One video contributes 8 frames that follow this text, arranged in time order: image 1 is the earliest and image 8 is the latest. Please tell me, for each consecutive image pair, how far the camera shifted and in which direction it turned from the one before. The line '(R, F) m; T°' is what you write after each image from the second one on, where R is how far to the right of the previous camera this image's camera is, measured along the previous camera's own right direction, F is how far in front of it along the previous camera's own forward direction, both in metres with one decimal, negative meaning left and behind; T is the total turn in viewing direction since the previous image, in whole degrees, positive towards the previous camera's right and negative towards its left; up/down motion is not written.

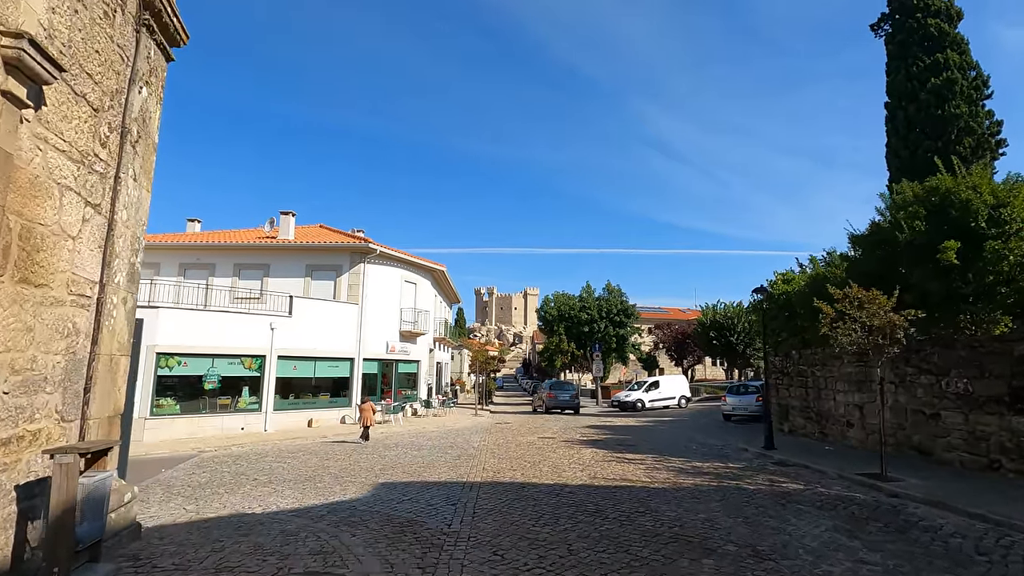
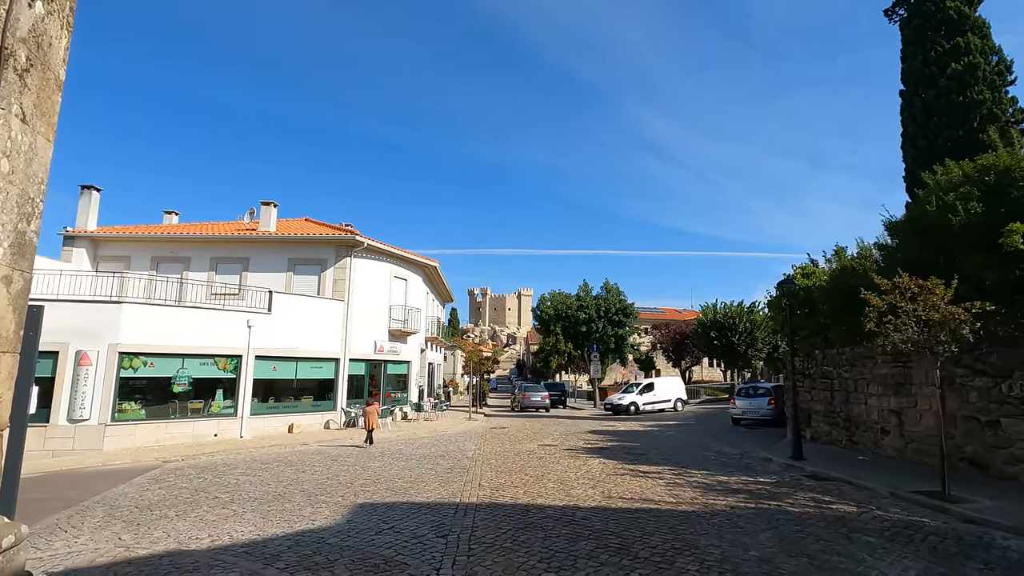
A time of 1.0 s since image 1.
(-0.1, +1.4) m; +1°
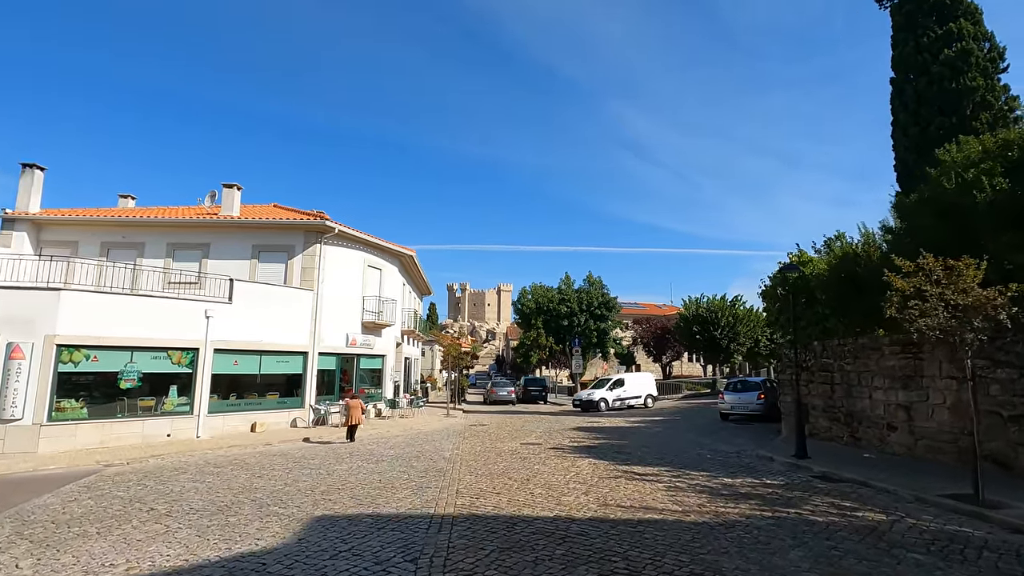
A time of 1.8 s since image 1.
(-0.1, +1.1) m; +2°
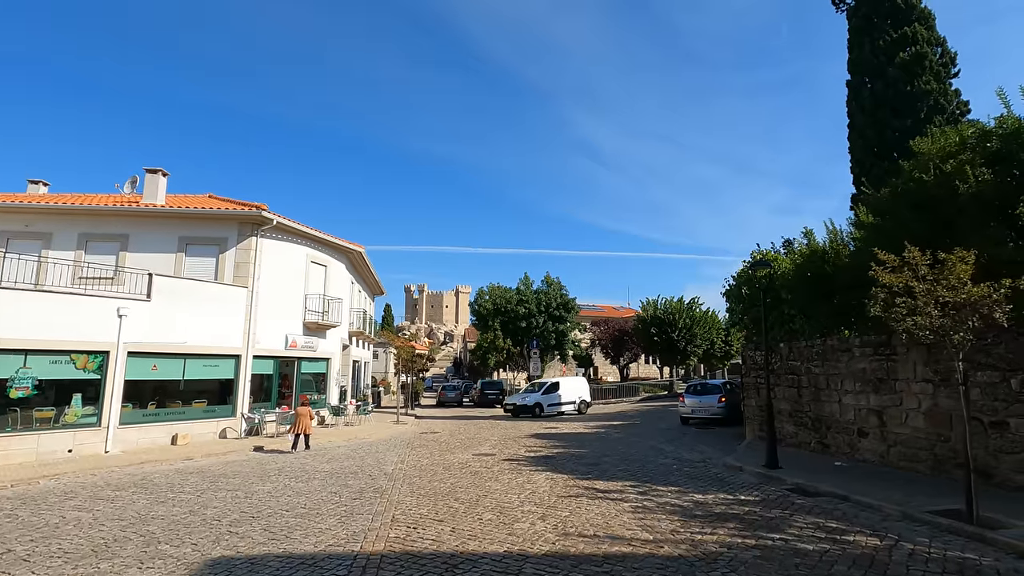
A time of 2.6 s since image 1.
(+0.2, +1.1) m; +4°
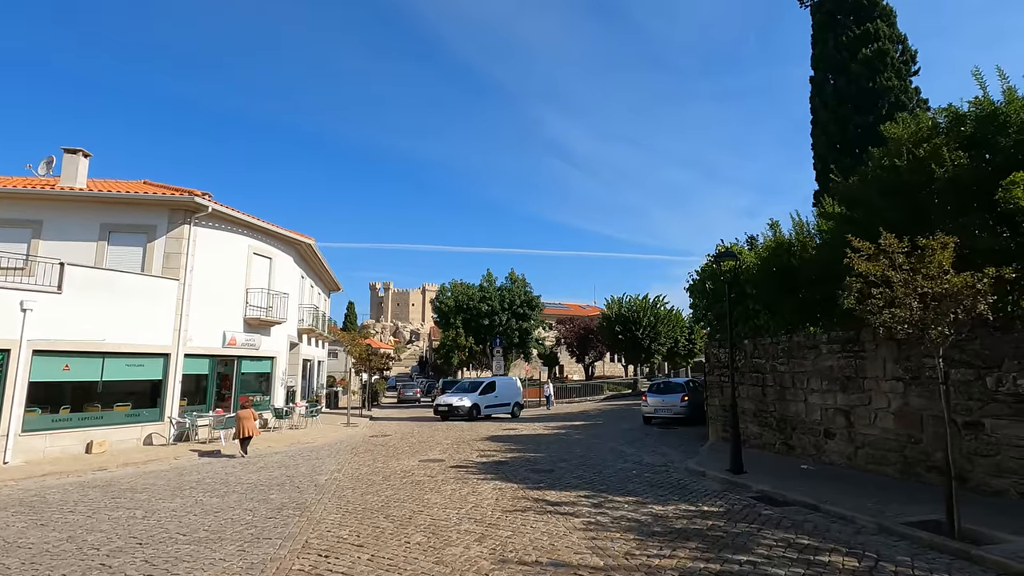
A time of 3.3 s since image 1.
(+0.4, +0.9) m; +3°
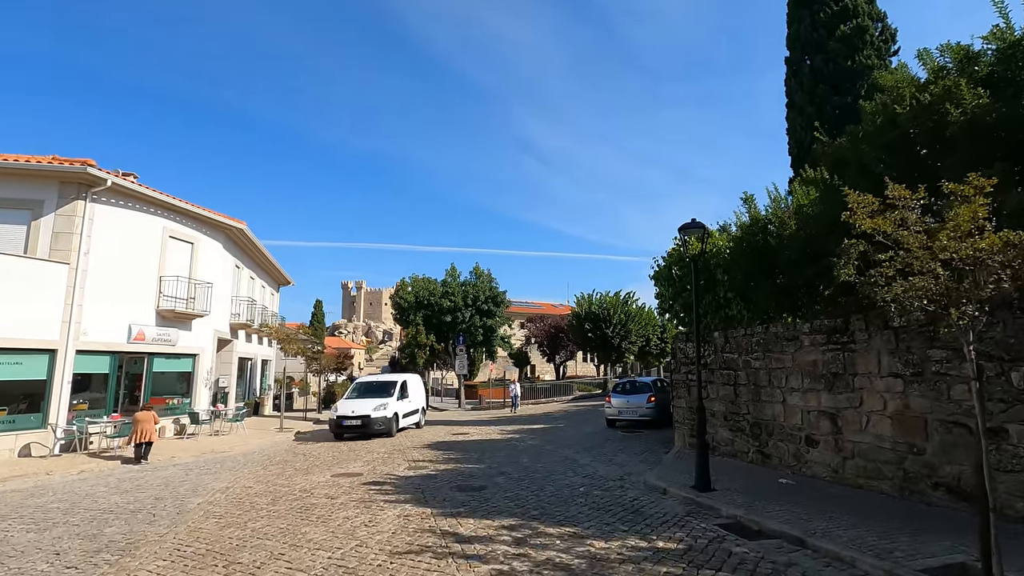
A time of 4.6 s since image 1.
(+0.8, +1.8) m; +2°
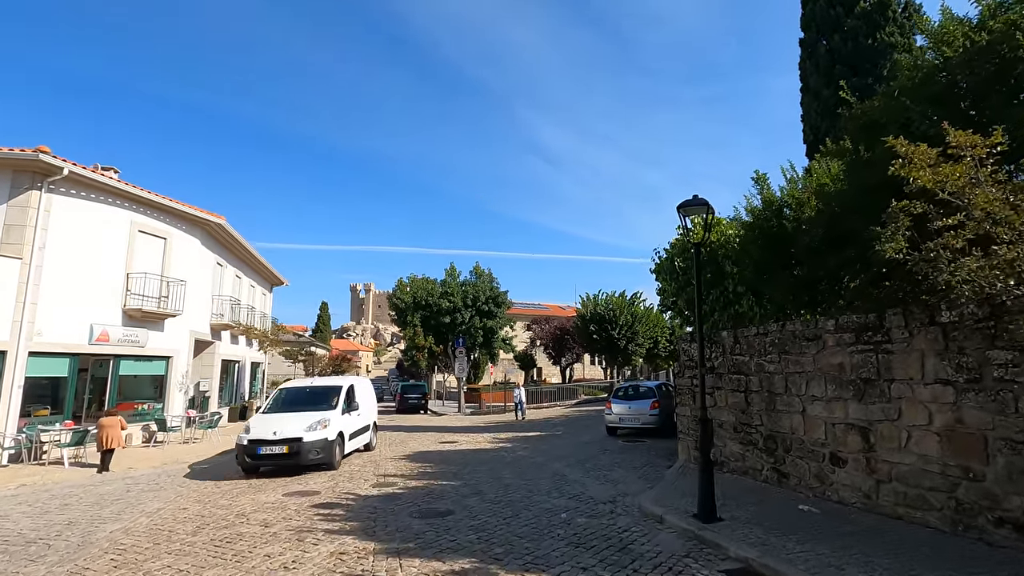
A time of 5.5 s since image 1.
(+0.5, +1.3) m; -1°
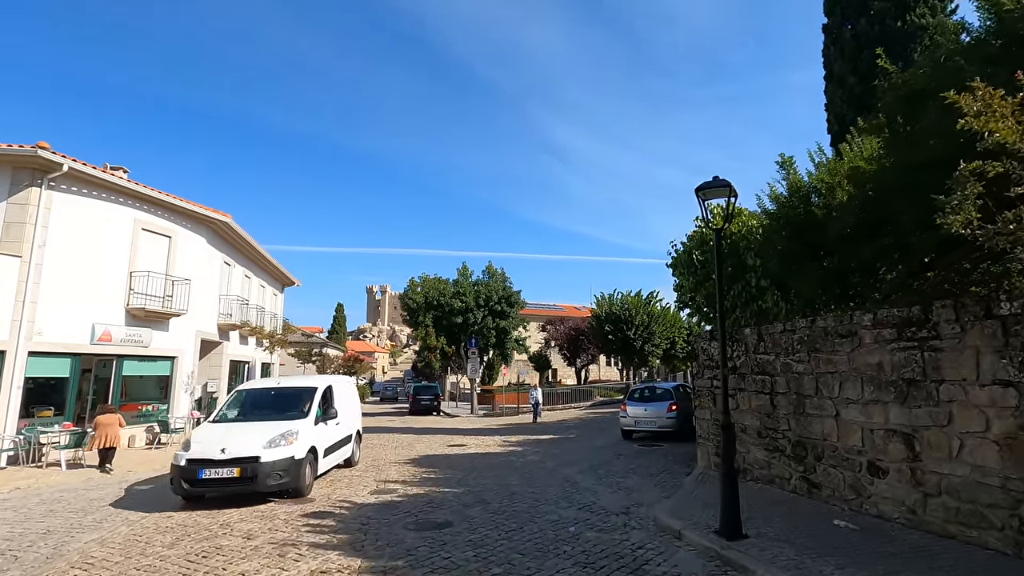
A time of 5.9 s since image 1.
(+0.2, +0.6) m; -2°
